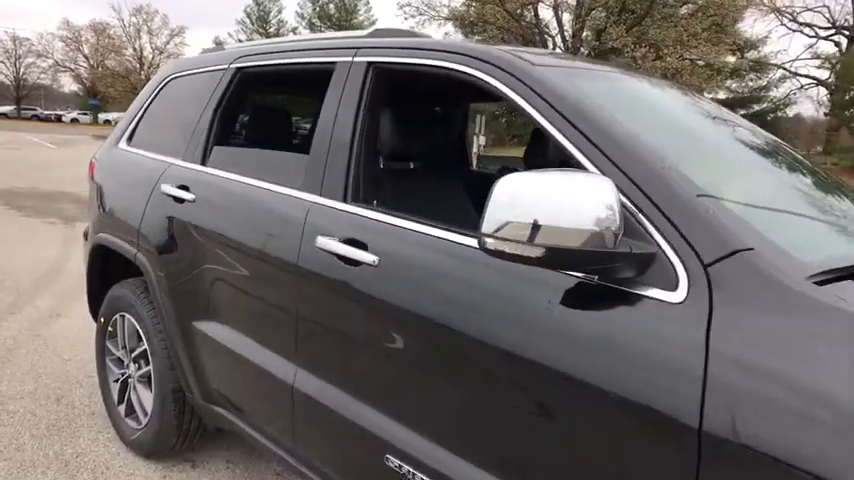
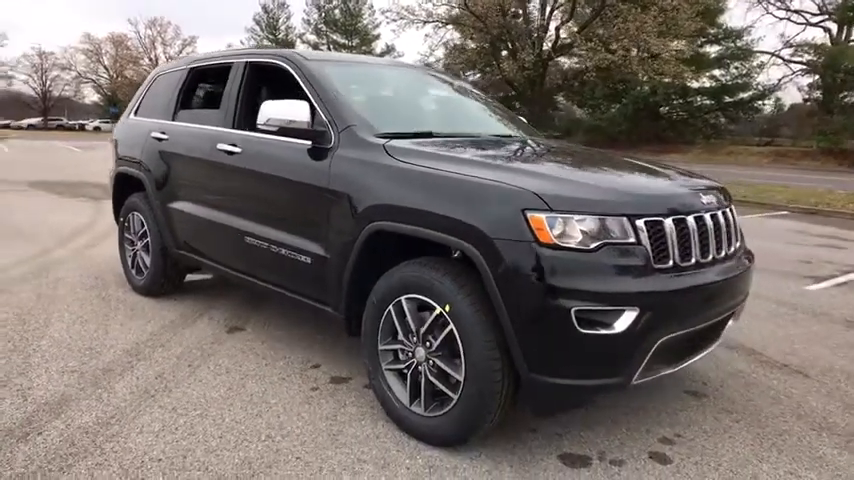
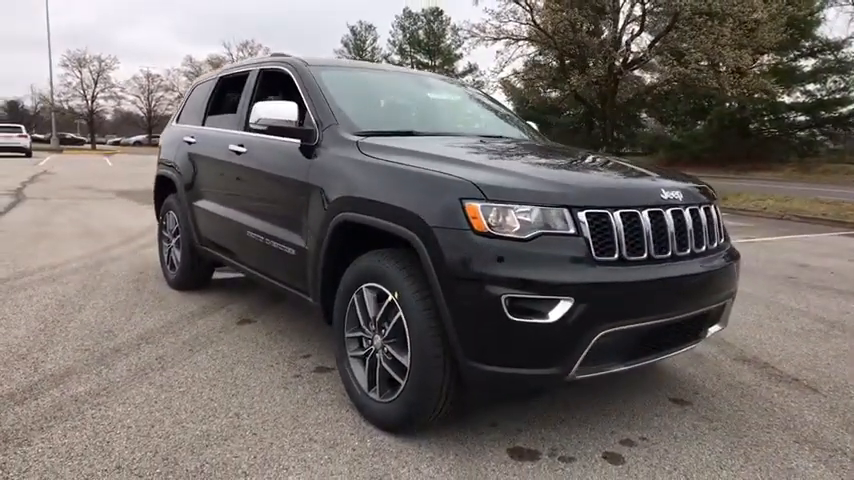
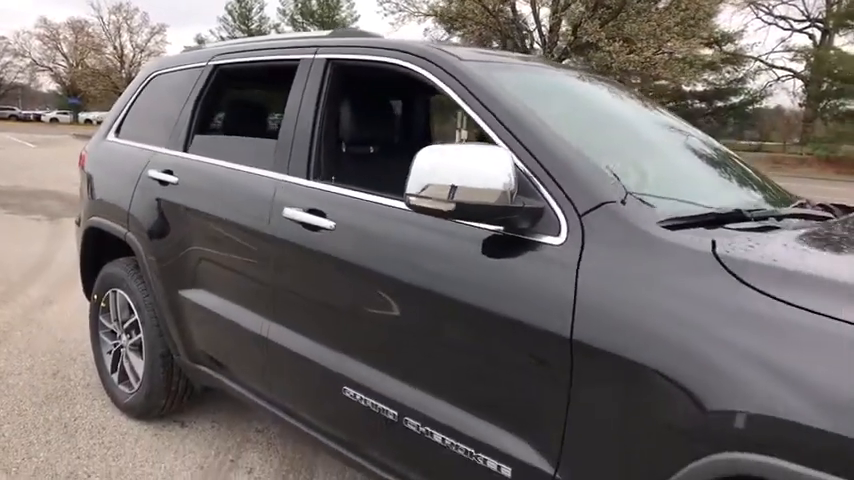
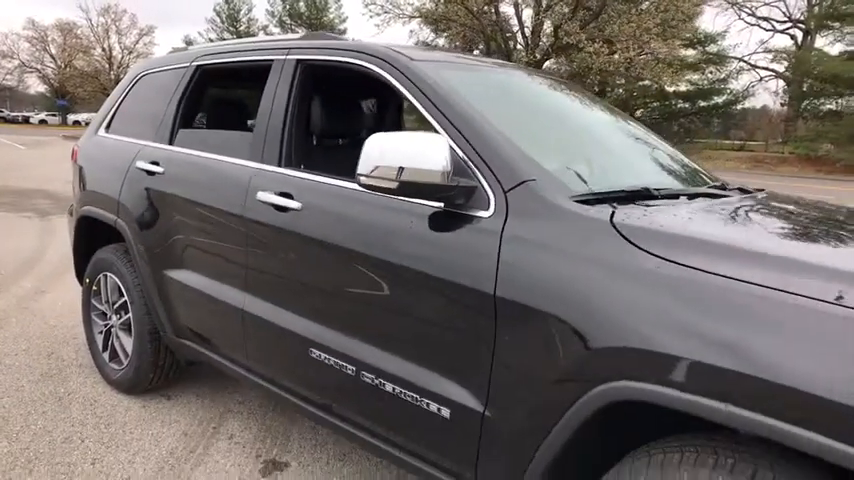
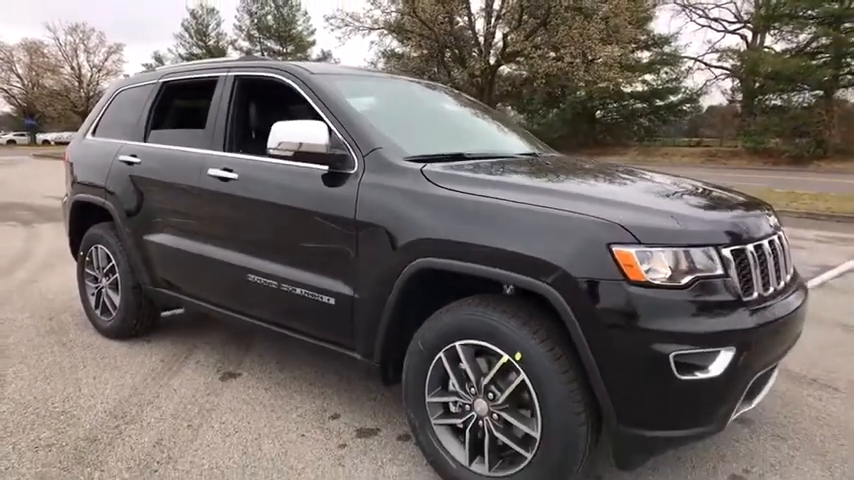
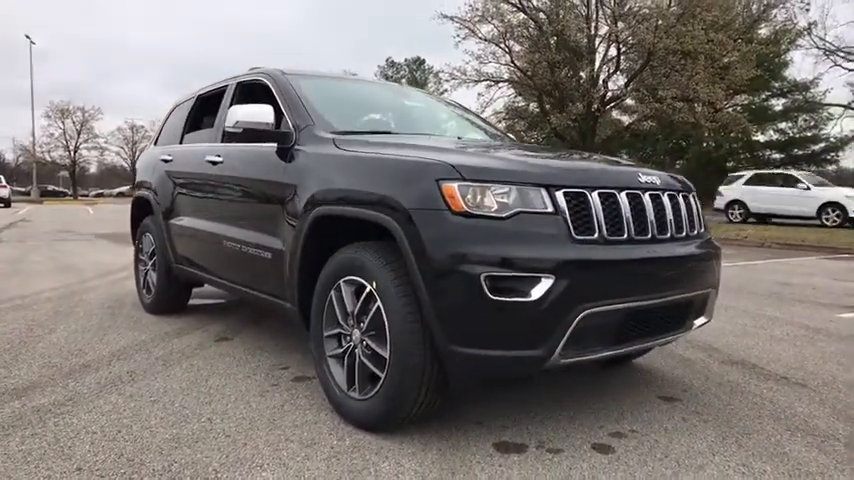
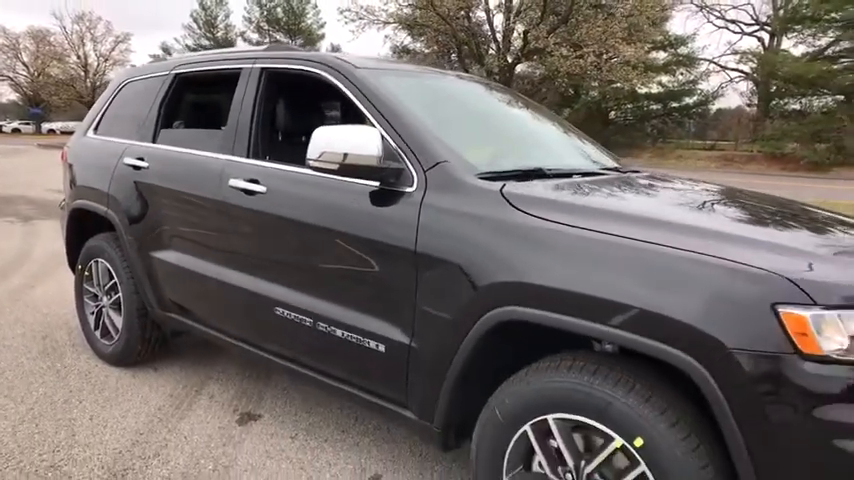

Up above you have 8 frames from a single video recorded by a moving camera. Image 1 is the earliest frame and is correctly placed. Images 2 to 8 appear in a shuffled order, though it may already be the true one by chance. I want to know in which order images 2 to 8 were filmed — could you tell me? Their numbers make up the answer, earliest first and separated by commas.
4, 5, 8, 6, 2, 3, 7
